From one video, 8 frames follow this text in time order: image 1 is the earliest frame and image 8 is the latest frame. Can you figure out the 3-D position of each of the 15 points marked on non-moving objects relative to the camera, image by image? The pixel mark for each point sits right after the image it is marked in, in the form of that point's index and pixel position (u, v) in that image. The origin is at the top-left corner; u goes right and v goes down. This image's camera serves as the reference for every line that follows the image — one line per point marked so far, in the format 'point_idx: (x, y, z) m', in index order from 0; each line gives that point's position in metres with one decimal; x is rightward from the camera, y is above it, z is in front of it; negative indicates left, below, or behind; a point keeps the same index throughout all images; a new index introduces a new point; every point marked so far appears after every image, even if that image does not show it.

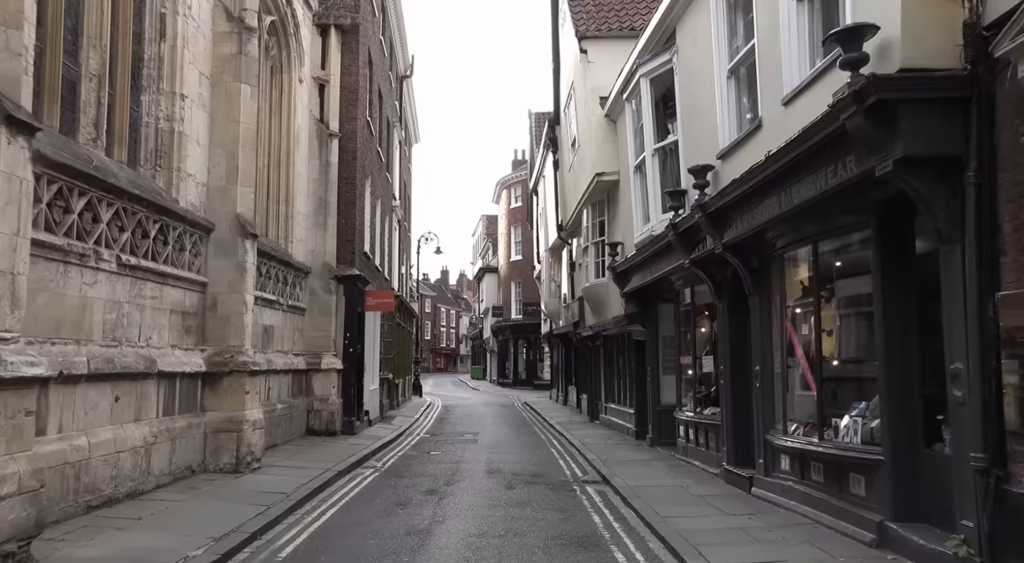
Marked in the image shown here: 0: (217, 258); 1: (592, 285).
0: (-4.4, +0.4, +11.3) m
1: (+1.9, -0.1, +18.1) m
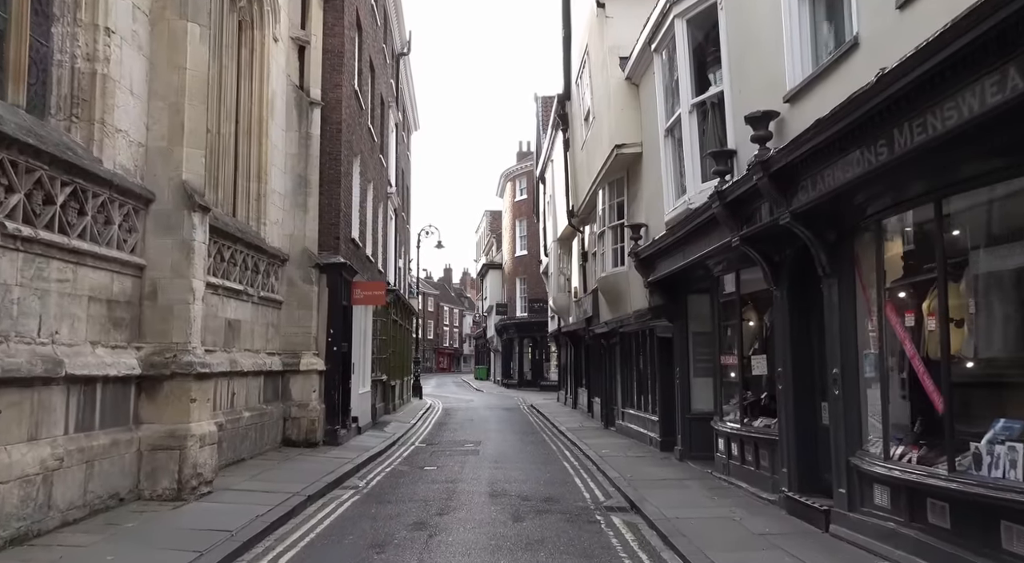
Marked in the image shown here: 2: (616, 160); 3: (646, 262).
0: (-4.3, +0.6, +9.2) m
1: (+2.1, +0.2, +15.9) m
2: (+2.0, +2.4, +14.7) m
3: (+2.4, +0.4, +13.7) m
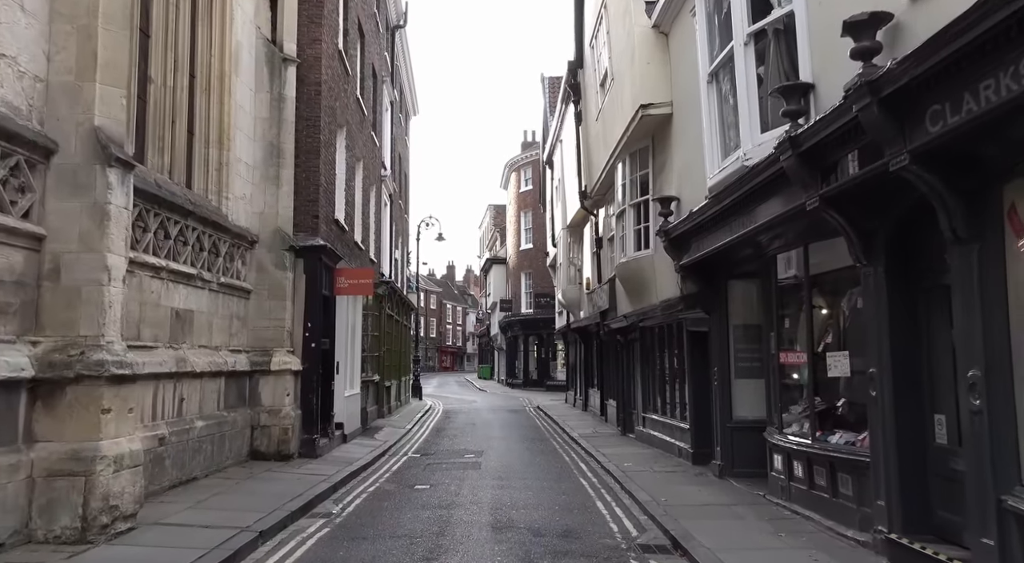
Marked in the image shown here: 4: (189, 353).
0: (-4.3, +0.8, +7.1) m
1: (+2.2, +0.4, +13.8) m
2: (+2.2, +2.6, +12.5) m
3: (+2.5, +0.6, +11.6) m
4: (-4.4, -1.0, +10.1) m
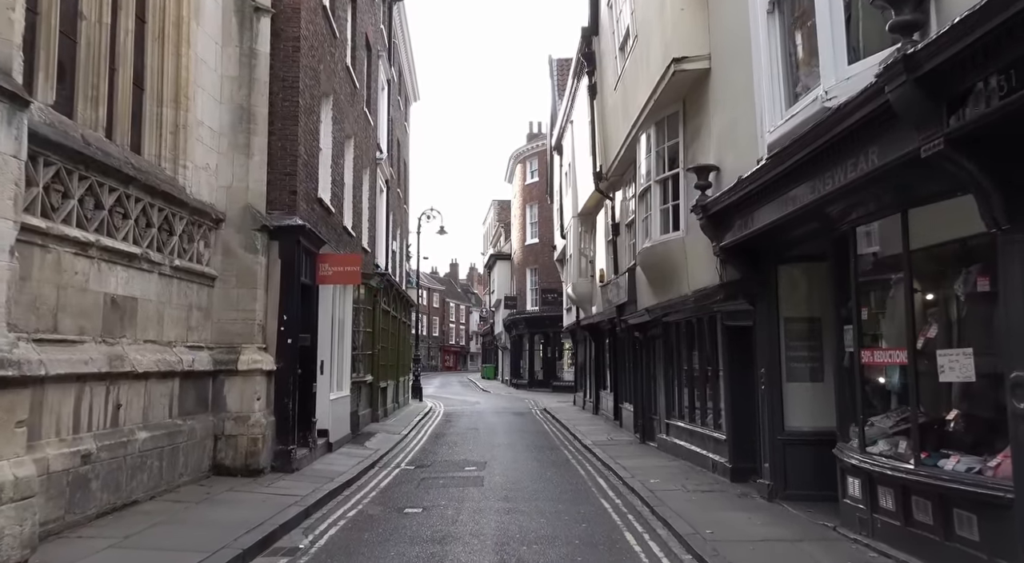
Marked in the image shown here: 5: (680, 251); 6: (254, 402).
0: (-4.2, +1.0, +5.3) m
1: (+2.3, +0.6, +12.0) m
2: (+2.3, +2.8, +10.7) m
3: (+2.7, +0.8, +9.8) m
4: (-4.2, -0.7, +8.4) m
5: (+2.6, +0.5, +11.5) m
6: (-3.6, -1.7, +10.6) m
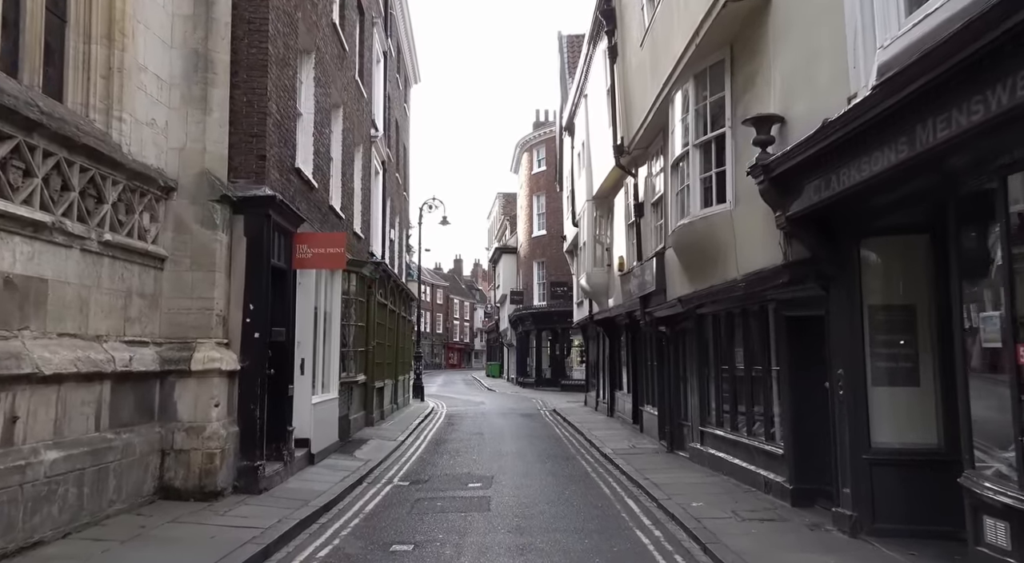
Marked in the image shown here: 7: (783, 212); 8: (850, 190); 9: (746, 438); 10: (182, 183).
0: (-4.0, +1.2, +3.4) m
1: (+2.5, +0.8, +10.0) m
2: (+2.4, +3.1, +8.8) m
3: (+2.8, +1.0, +7.8) m
4: (-4.1, -0.5, +6.5) m
5: (+2.7, +0.7, +9.5) m
6: (-3.5, -1.5, +8.7) m
7: (+2.8, +0.7, +7.9) m
8: (+3.0, +0.8, +6.7) m
9: (+3.3, -2.2, +10.6) m
10: (-3.9, +1.2, +9.0) m
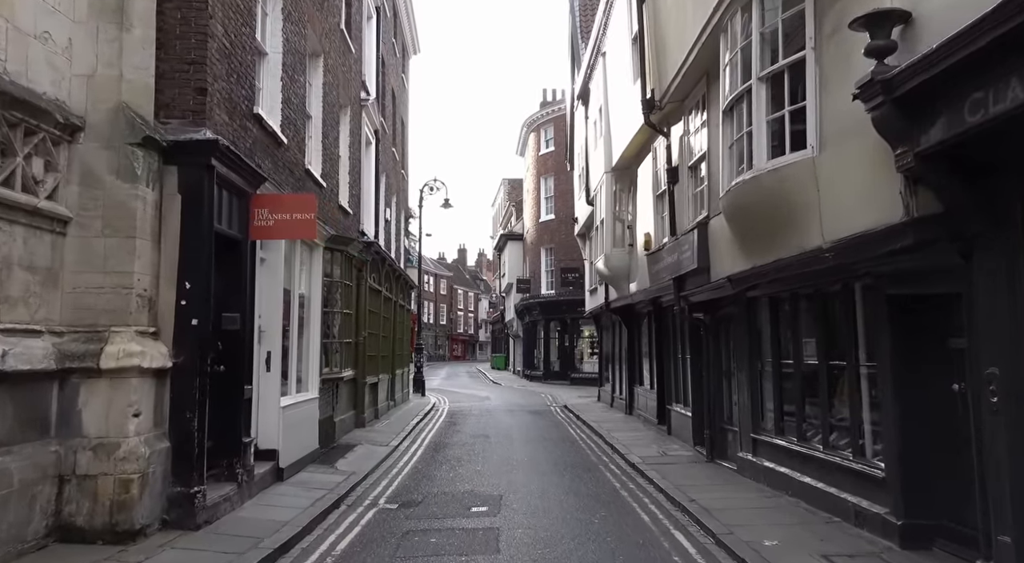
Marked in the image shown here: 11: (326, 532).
0: (-3.9, +1.4, +1.2) m
1: (+2.6, +1.1, +7.8) m
2: (+2.6, +3.3, +6.5) m
3: (+2.9, +1.3, +5.6) m
4: (-4.0, -0.3, +4.3) m
5: (+2.9, +1.0, +7.3) m
6: (-3.4, -1.2, +6.6) m
7: (+3.0, +1.0, +5.6) m
8: (+3.1, +1.1, +4.4) m
9: (+3.5, -1.9, +8.4) m
10: (-3.8, +1.4, +6.8) m
11: (-1.9, -2.6, +7.9) m
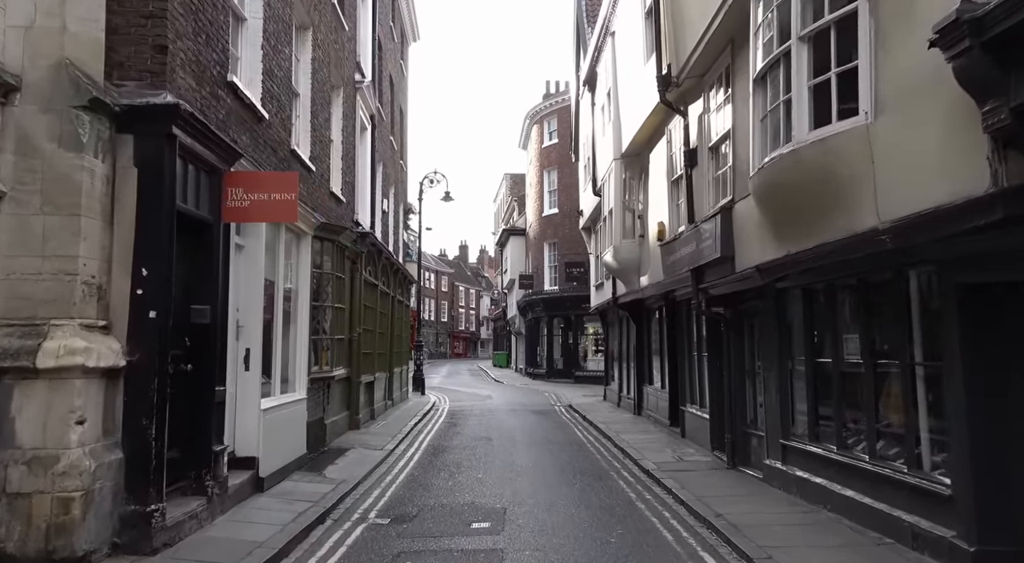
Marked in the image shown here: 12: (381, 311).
0: (-3.9, +1.5, +0.3) m
1: (+2.7, +1.2, +6.8) m
2: (+2.6, +3.4, +5.5) m
3: (+3.0, +1.4, +4.6) m
4: (-3.9, -0.2, +3.3) m
5: (+2.9, +1.1, +6.3) m
6: (-3.3, -1.1, +5.6) m
7: (+3.0, +1.1, +4.7) m
8: (+3.1, +1.2, +3.5) m
9: (+3.5, -1.8, +7.4) m
10: (-3.7, +1.6, +5.9) m
11: (-1.9, -2.5, +6.9) m
12: (-3.4, -0.8, +19.8) m
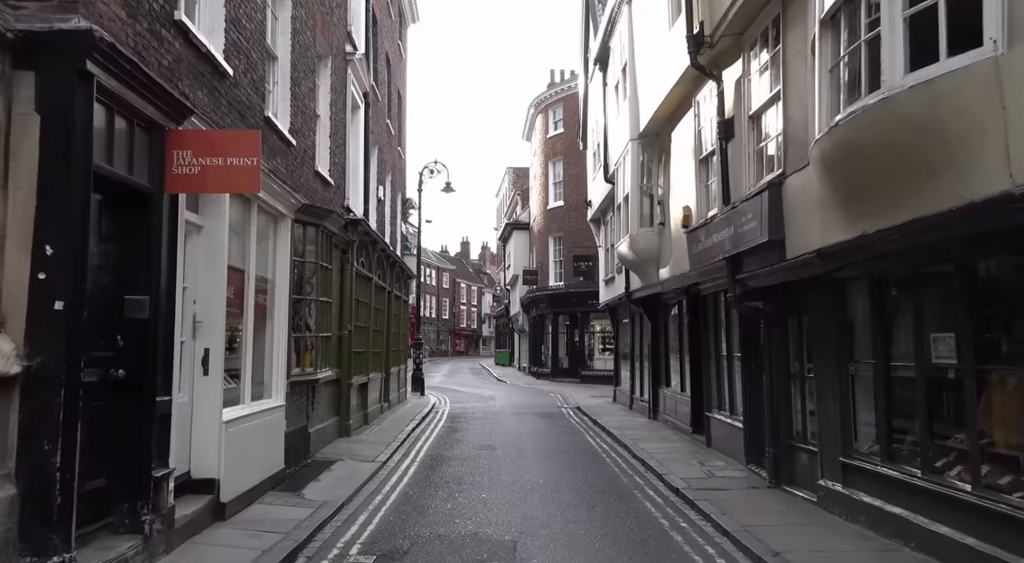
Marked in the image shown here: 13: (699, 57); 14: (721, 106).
0: (-3.8, +1.6, -1.2) m
1: (+2.8, +1.4, +5.4) m
2: (+2.7, +3.6, +4.0) m
3: (+3.1, +1.5, +3.1) m
4: (-3.8, -0.1, +1.9) m
5: (+3.0, +1.2, +4.8) m
6: (-3.2, -1.0, +4.2) m
7: (+3.1, +1.2, +3.2) m
8: (+3.2, +1.3, +2.0) m
9: (+3.6, -1.7, +5.9) m
10: (-3.6, +1.7, +4.4) m
11: (-1.8, -2.4, +5.4) m
12: (-3.3, -0.6, +18.3) m
13: (+2.5, +3.0, +10.1) m
14: (+2.8, +2.4, +10.2) m
